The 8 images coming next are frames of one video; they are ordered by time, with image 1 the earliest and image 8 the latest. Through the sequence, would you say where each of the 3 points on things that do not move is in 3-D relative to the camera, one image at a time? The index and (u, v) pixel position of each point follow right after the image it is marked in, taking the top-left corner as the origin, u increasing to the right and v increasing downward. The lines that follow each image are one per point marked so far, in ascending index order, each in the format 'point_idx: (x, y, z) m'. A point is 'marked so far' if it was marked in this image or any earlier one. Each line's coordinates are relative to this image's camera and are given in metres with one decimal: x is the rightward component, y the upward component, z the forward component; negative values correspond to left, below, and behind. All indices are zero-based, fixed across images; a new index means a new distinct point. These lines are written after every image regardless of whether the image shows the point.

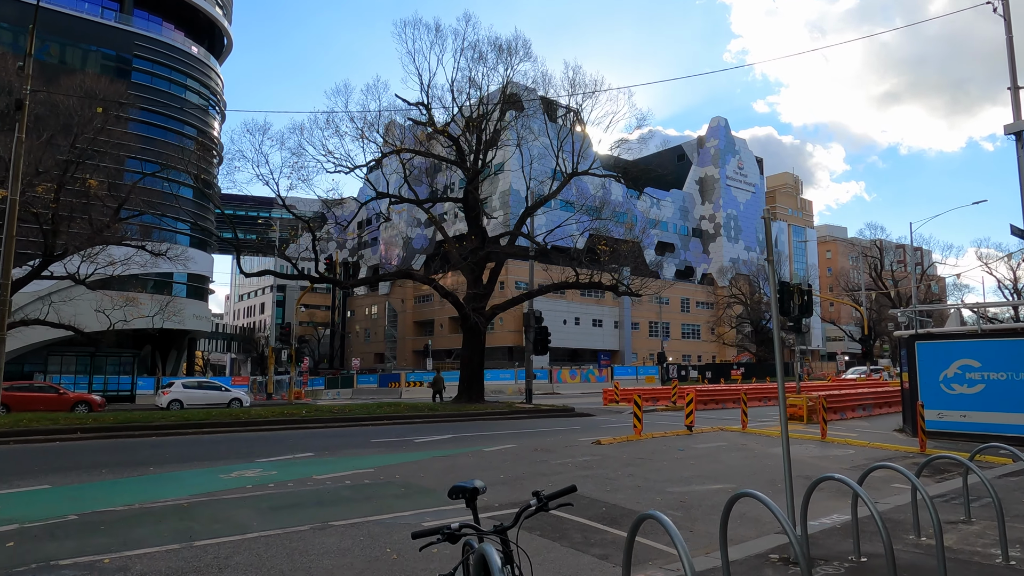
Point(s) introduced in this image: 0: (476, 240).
0: (-1.1, +1.3, +18.5) m
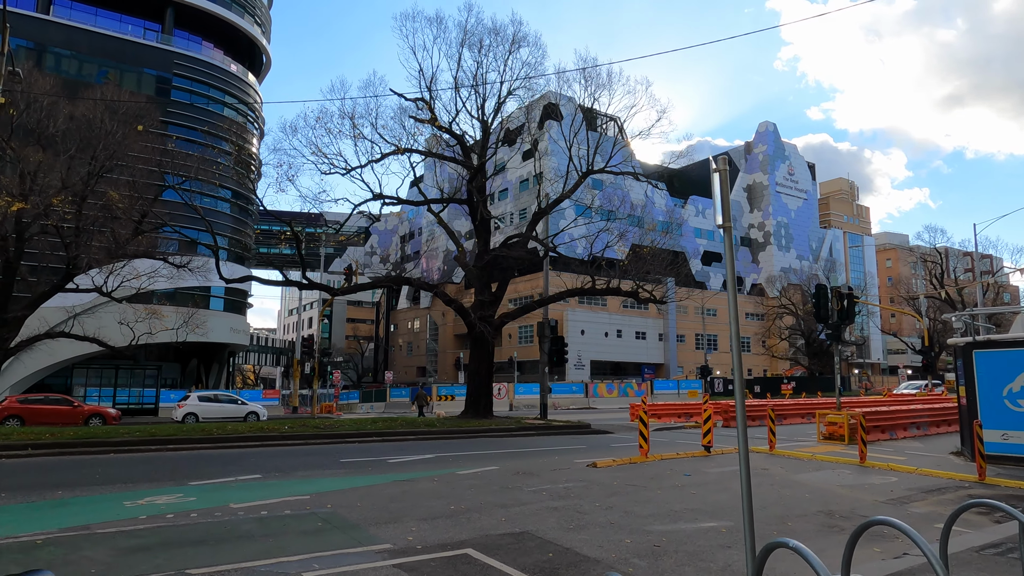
0: (-0.8, +1.1, +17.4) m
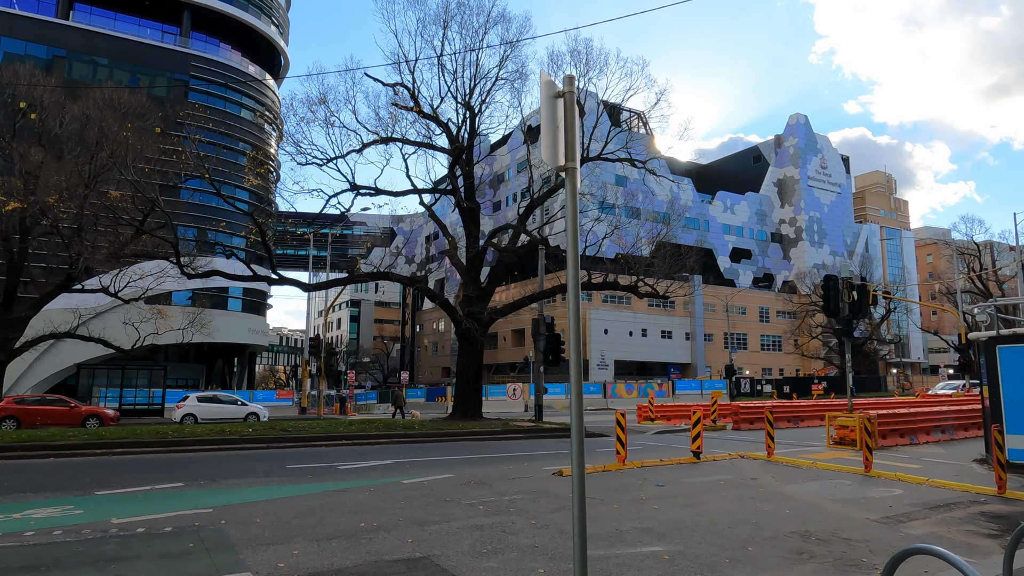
0: (-1.1, +1.3, +16.6) m
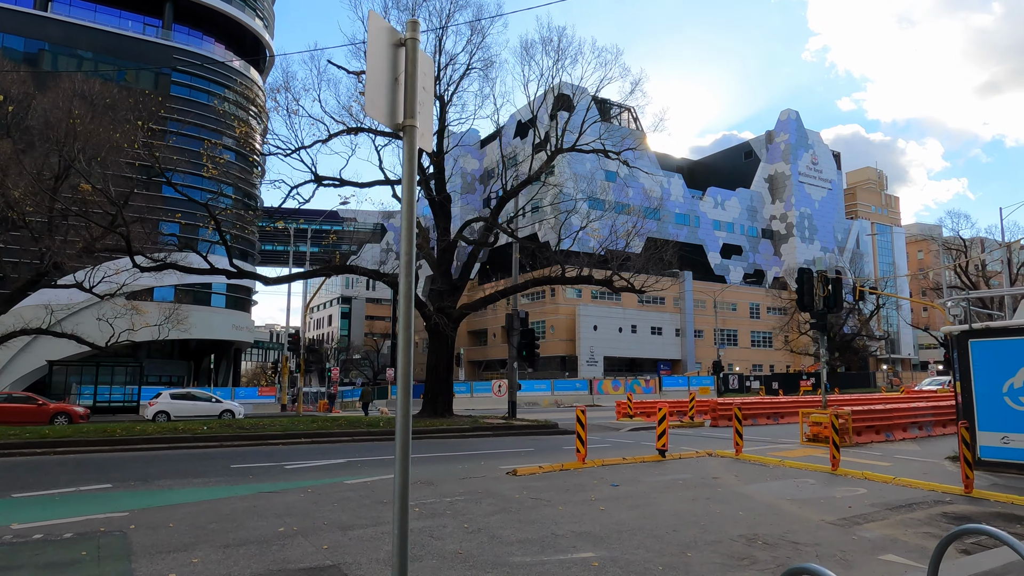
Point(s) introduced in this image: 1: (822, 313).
0: (-1.8, +1.4, +16.2) m
1: (+6.1, -0.5, +13.0) m
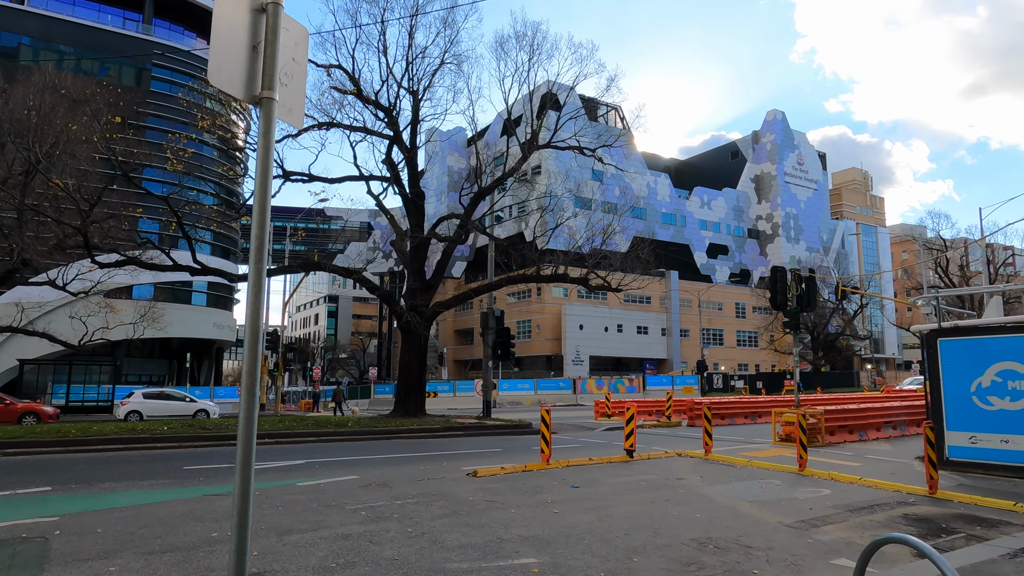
0: (-2.4, +1.5, +16.0) m
1: (+5.5, -0.5, +12.9) m
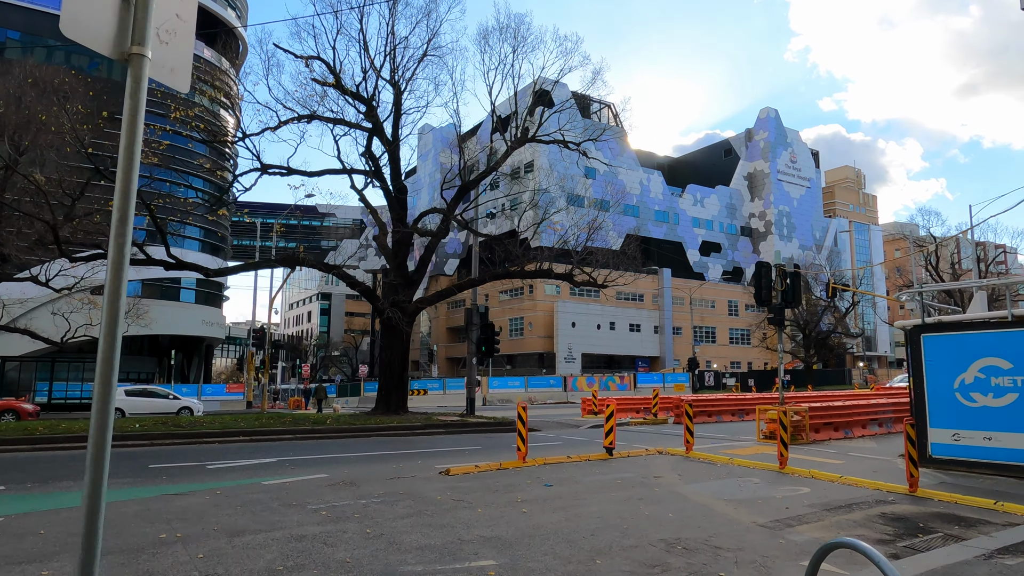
0: (-2.8, +1.6, +15.7) m
1: (+5.1, -0.4, +12.7) m
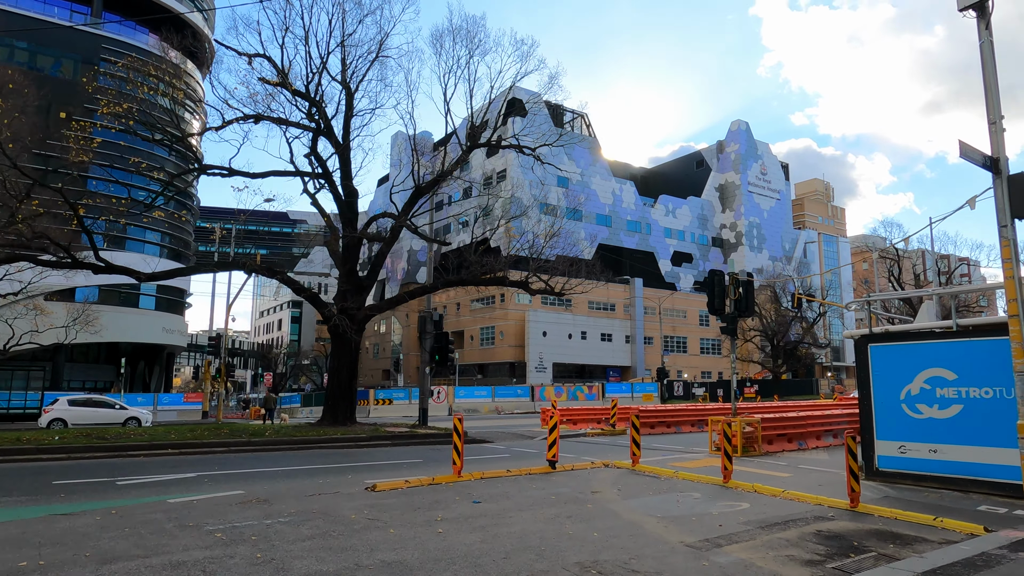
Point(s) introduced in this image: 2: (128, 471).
0: (-3.8, +1.4, +15.3) m
1: (+4.2, -0.5, +12.5) m
2: (-5.2, -2.4, +8.9) m
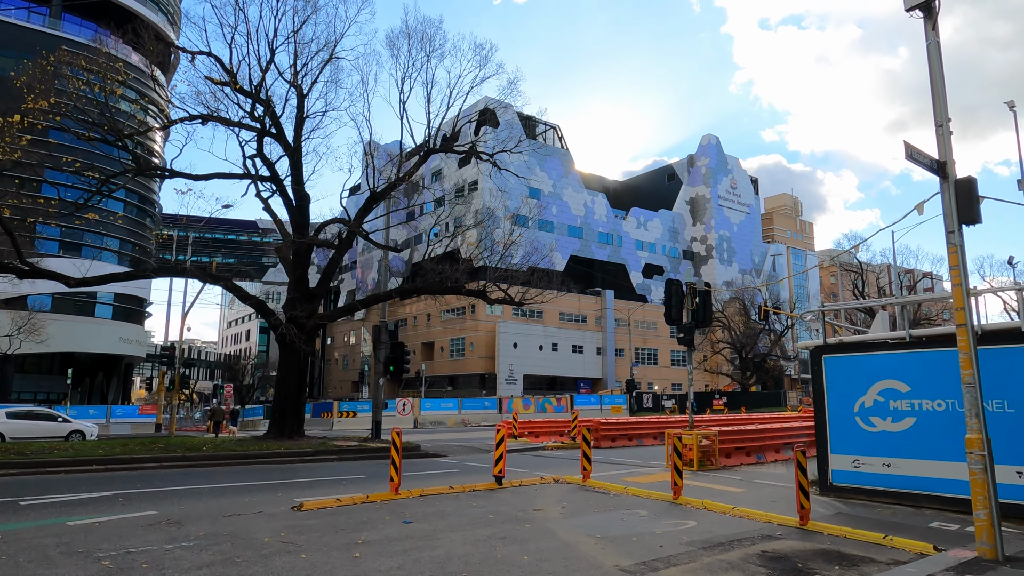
0: (-4.8, +1.2, +14.7) m
1: (+3.3, -0.7, +12.3) m
2: (-5.9, -2.5, +8.3) m
